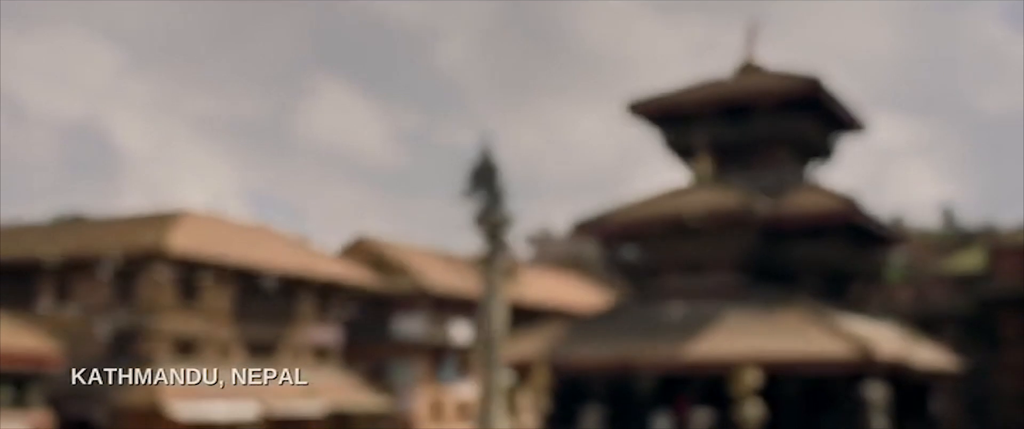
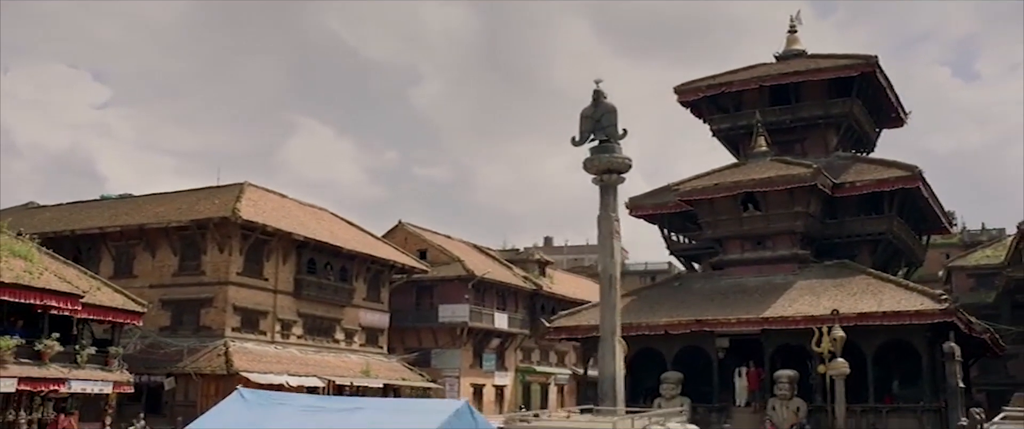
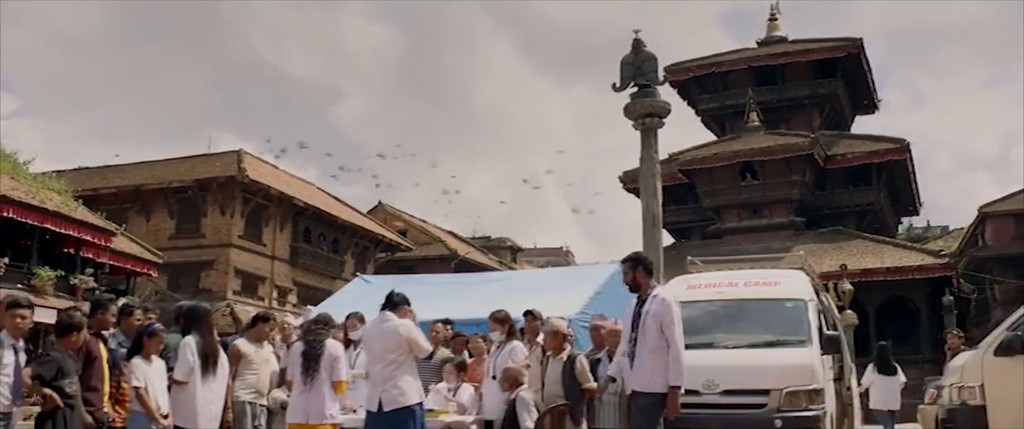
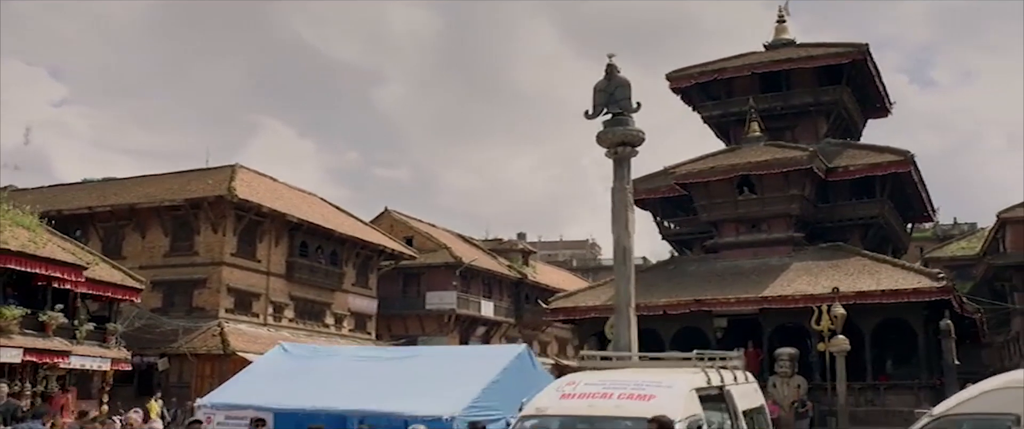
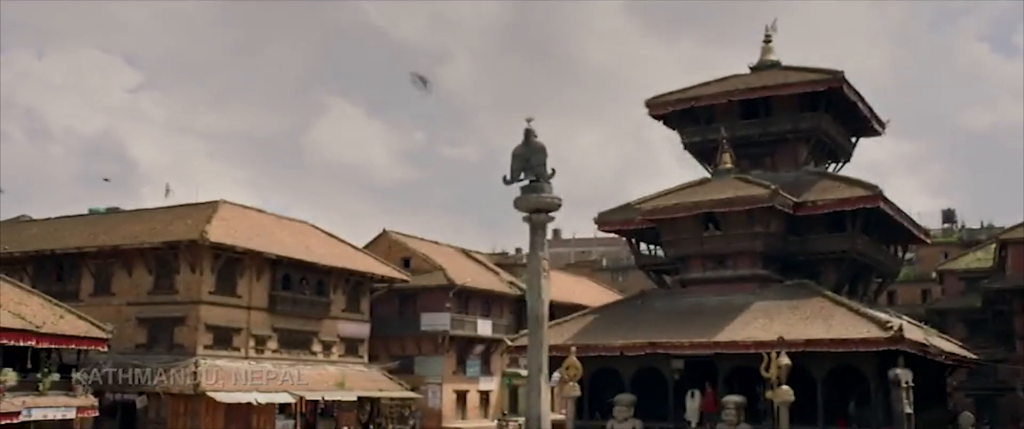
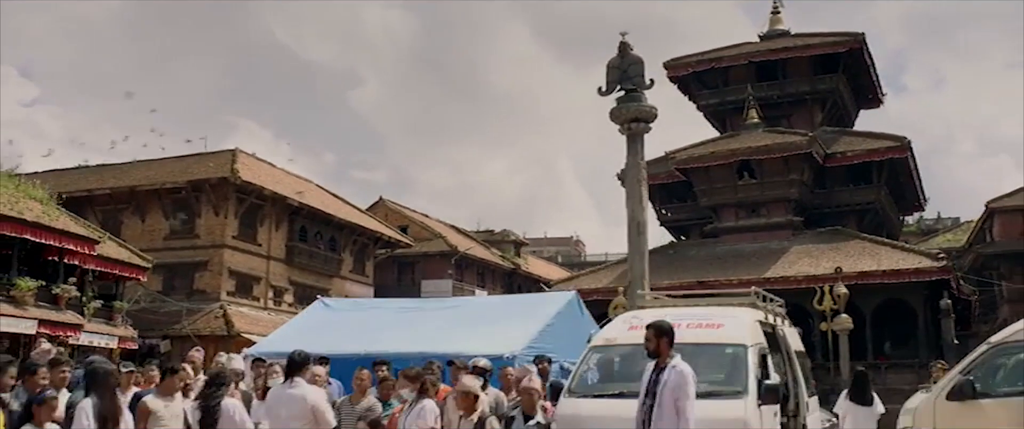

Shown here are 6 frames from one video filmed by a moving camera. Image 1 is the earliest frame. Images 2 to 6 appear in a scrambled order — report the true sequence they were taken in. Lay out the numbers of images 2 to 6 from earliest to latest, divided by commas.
5, 2, 4, 6, 3
